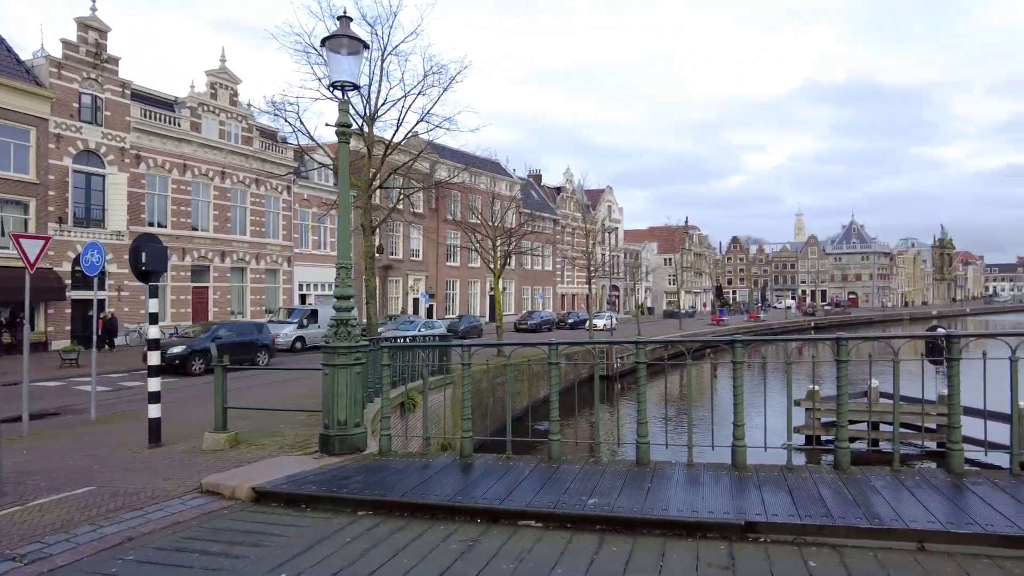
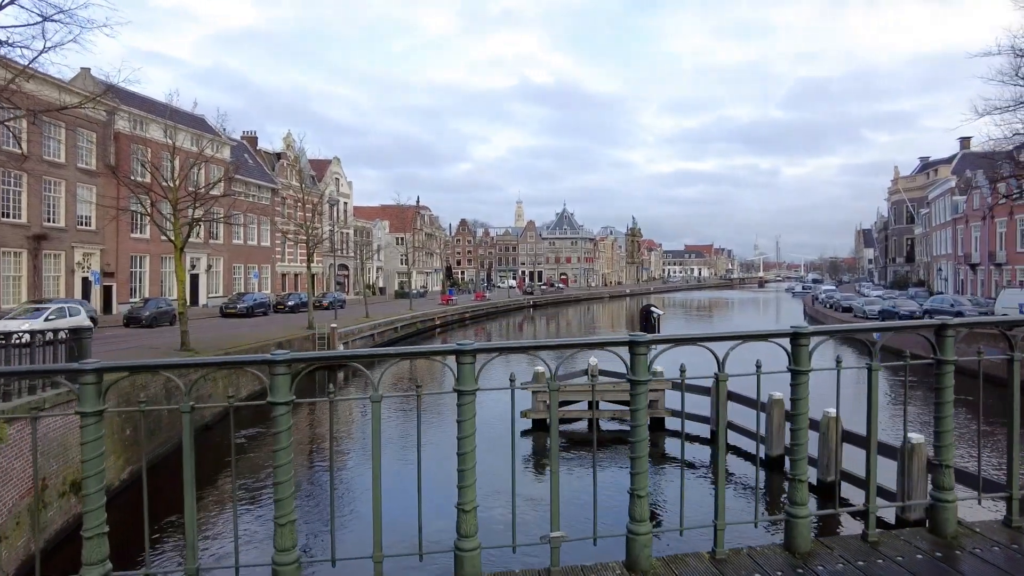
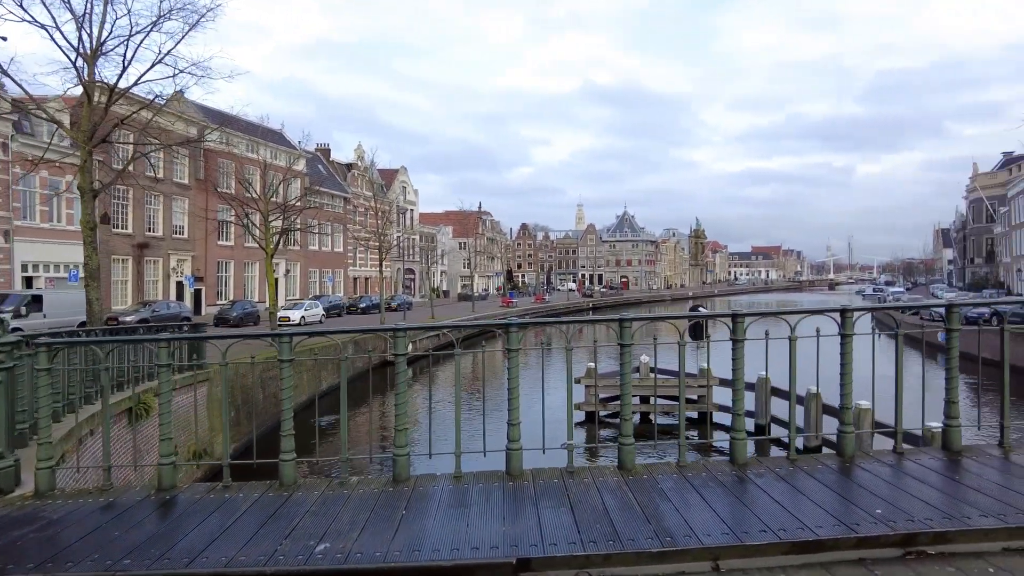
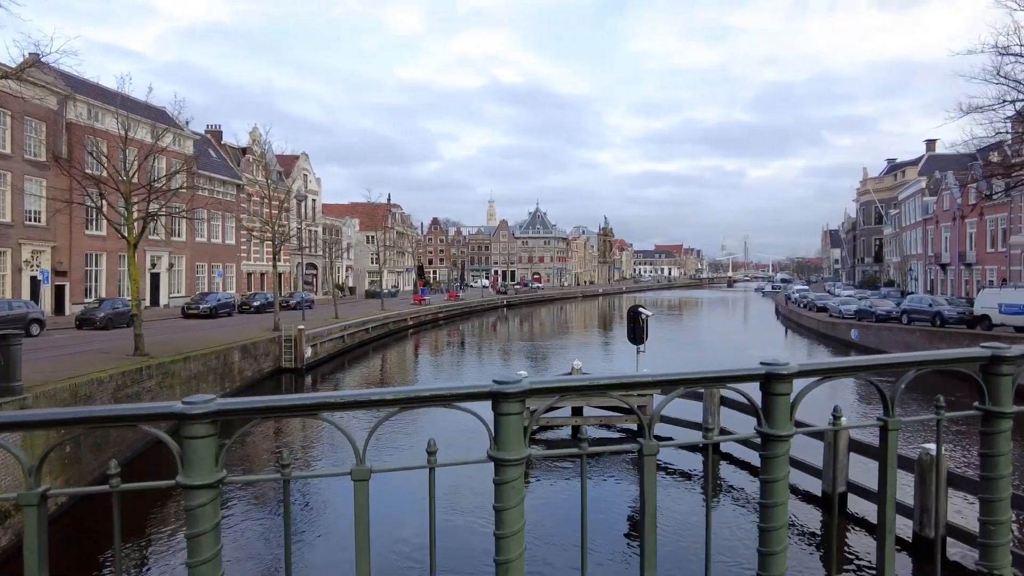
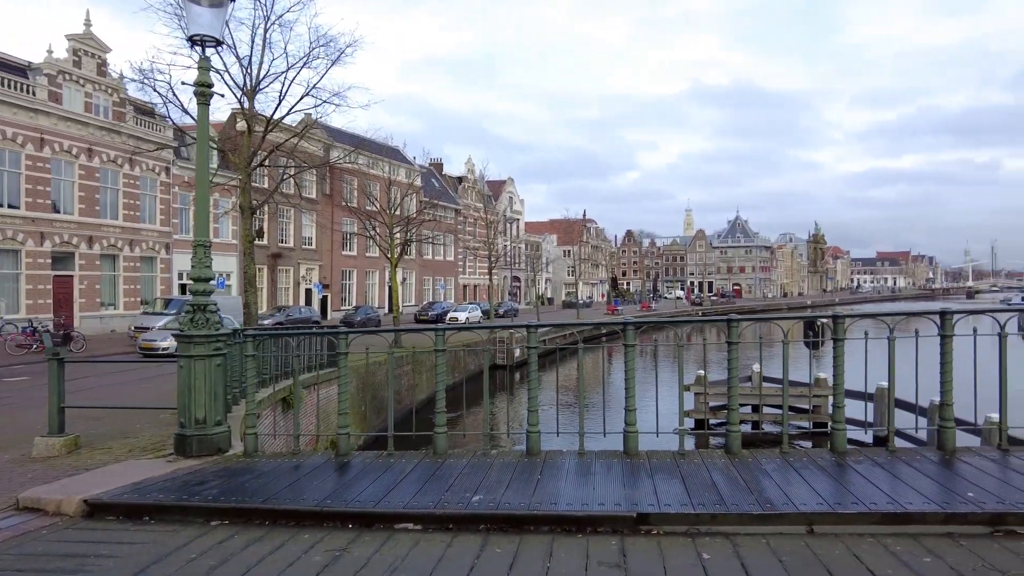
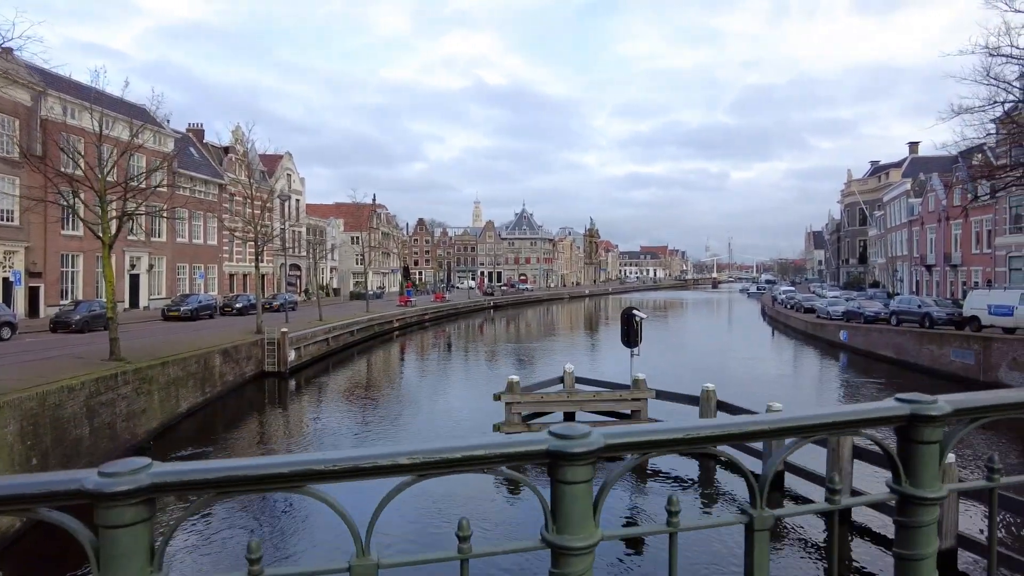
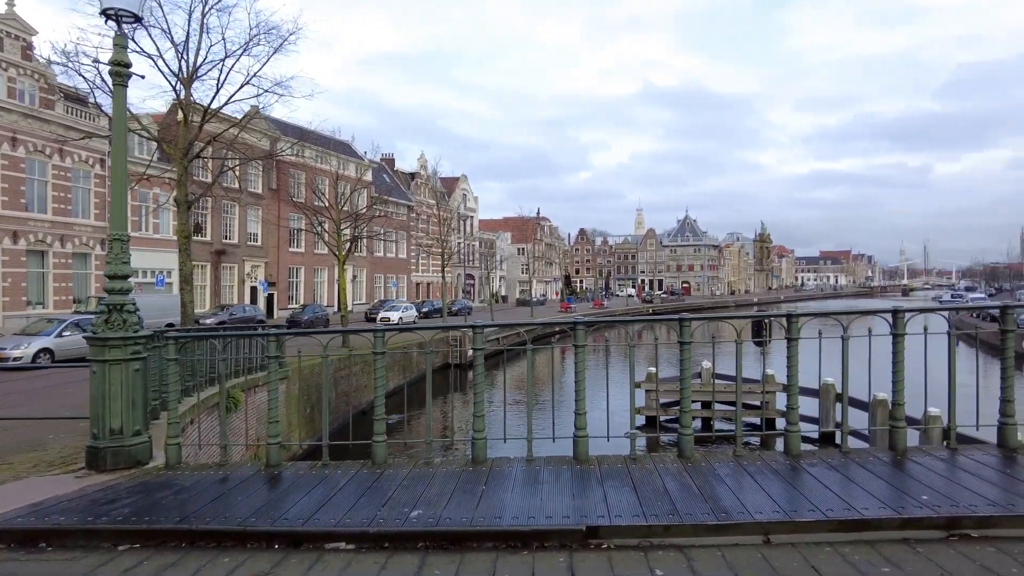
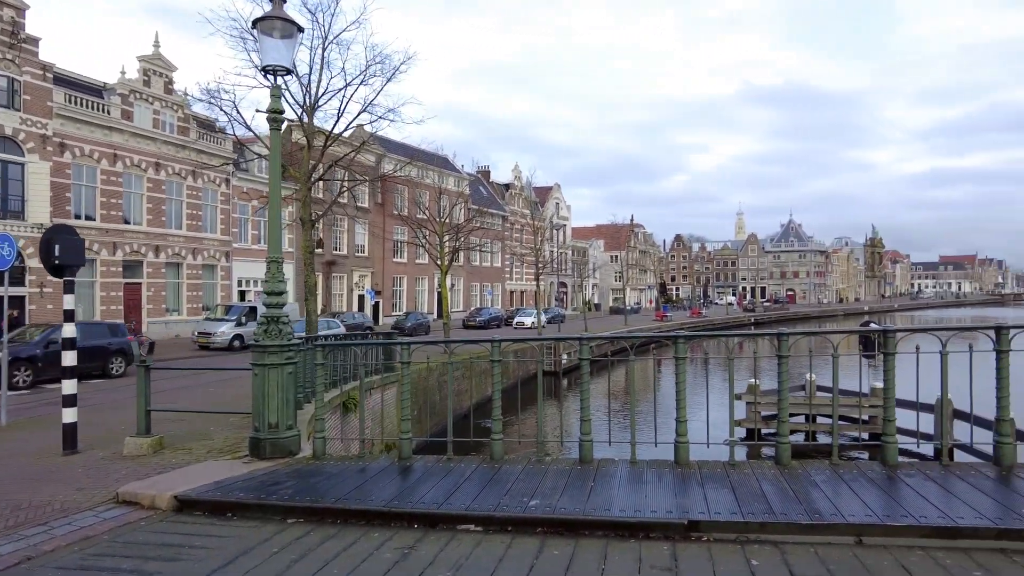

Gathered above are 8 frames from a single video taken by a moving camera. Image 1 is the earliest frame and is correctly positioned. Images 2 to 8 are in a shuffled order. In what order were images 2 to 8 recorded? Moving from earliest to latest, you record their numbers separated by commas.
8, 5, 7, 3, 2, 4, 6
